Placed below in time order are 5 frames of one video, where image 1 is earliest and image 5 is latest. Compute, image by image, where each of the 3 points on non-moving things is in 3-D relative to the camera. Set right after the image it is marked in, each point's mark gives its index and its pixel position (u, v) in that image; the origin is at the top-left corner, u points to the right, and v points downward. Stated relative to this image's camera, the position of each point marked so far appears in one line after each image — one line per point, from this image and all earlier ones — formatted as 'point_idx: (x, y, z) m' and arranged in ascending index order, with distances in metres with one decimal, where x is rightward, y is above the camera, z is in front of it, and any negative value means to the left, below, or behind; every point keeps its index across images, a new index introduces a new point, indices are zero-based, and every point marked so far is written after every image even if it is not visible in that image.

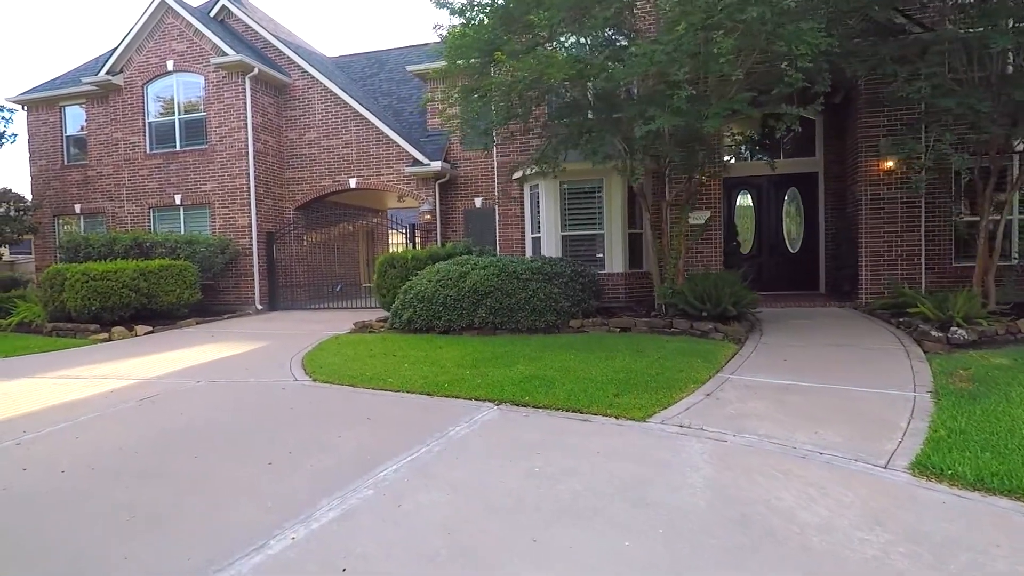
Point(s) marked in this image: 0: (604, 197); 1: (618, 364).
0: (+1.9, +1.9, +12.1) m
1: (+1.3, -0.9, +7.0) m
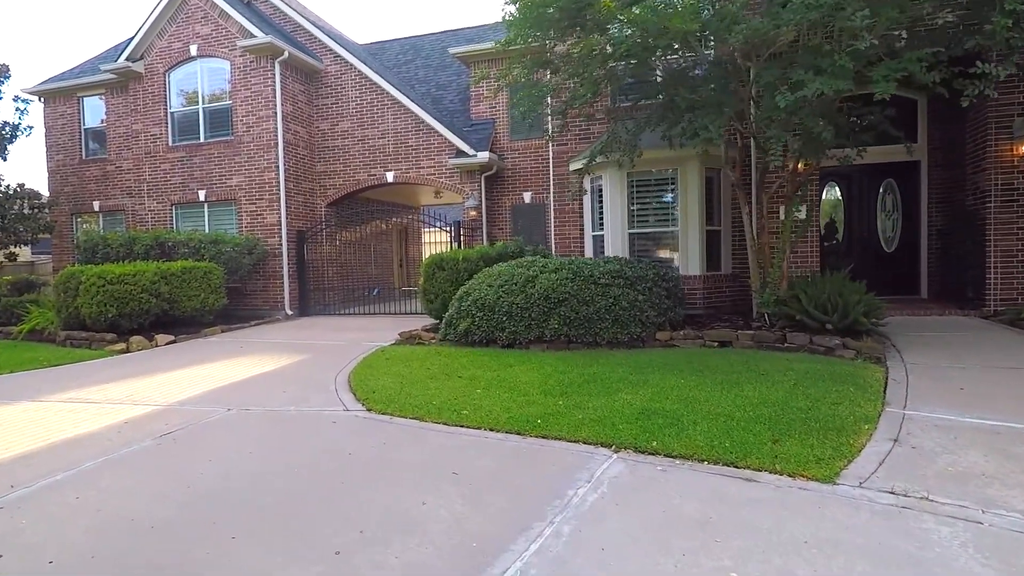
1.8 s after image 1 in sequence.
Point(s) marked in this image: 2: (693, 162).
0: (+3.0, +1.8, +10.6) m
1: (+2.3, -1.0, +5.6) m
2: (+3.2, +2.2, +10.4) m
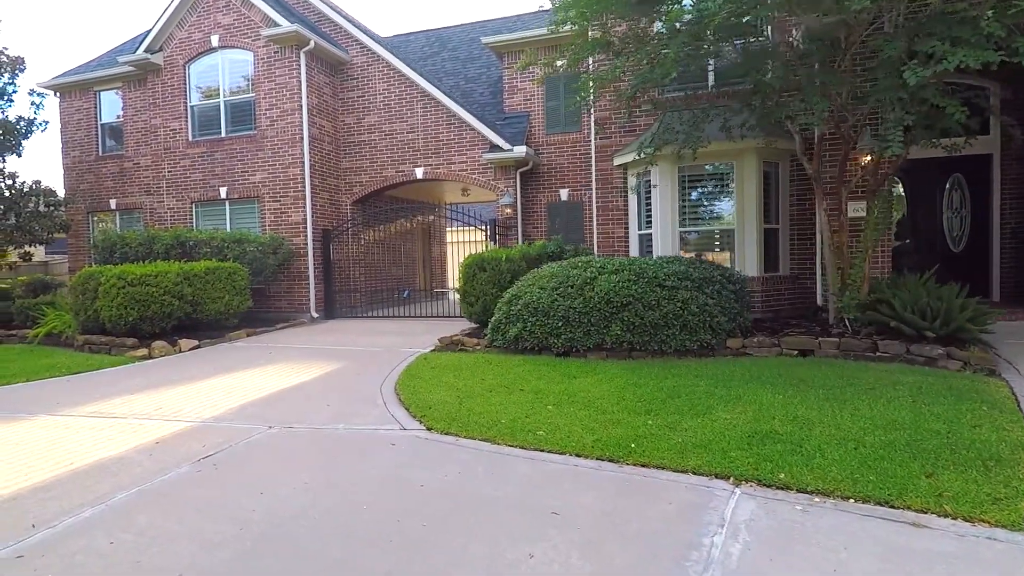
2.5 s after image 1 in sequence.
0: (+3.8, +1.8, +9.9) m
1: (+3.0, -1.0, +4.9) m
2: (+4.0, +2.2, +9.6) m
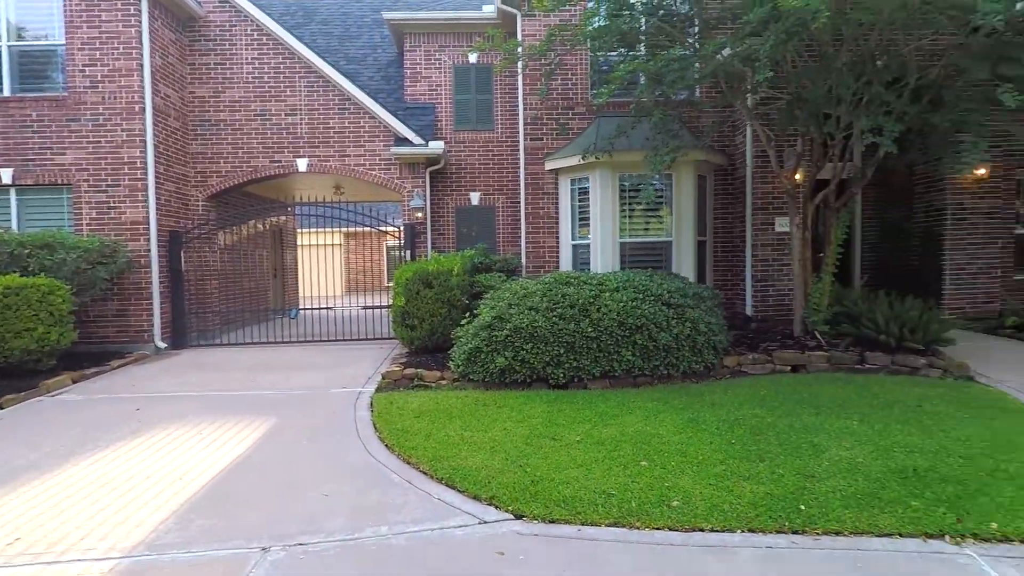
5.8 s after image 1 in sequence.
0: (+2.7, +1.6, +9.7) m
1: (+3.7, -1.2, +4.7) m
2: (+3.0, +2.0, +9.5) m
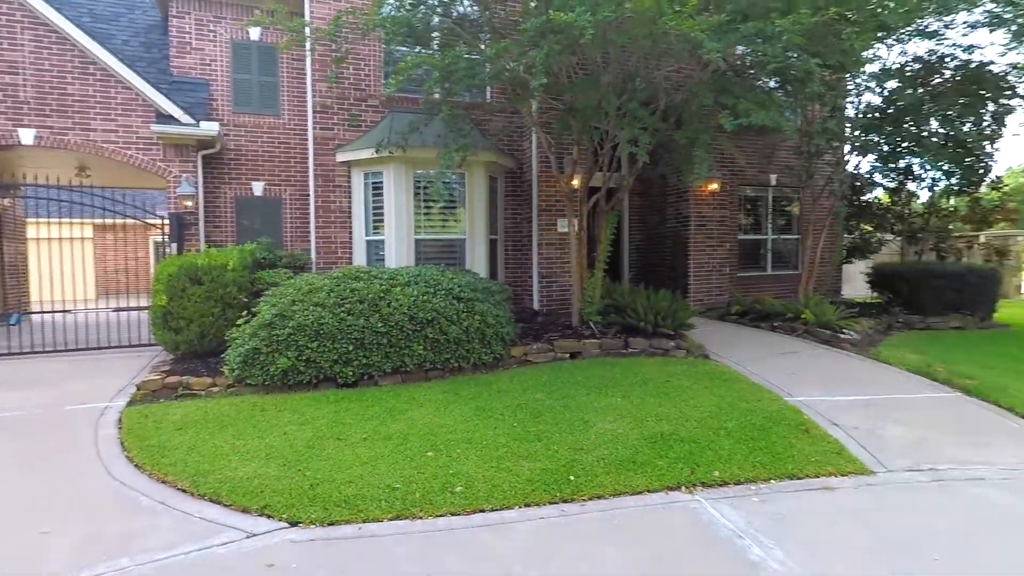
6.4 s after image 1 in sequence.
0: (-0.8, +1.6, +10.0) m
1: (+1.8, -1.1, +5.6) m
2: (-0.5, +2.1, +9.9) m
